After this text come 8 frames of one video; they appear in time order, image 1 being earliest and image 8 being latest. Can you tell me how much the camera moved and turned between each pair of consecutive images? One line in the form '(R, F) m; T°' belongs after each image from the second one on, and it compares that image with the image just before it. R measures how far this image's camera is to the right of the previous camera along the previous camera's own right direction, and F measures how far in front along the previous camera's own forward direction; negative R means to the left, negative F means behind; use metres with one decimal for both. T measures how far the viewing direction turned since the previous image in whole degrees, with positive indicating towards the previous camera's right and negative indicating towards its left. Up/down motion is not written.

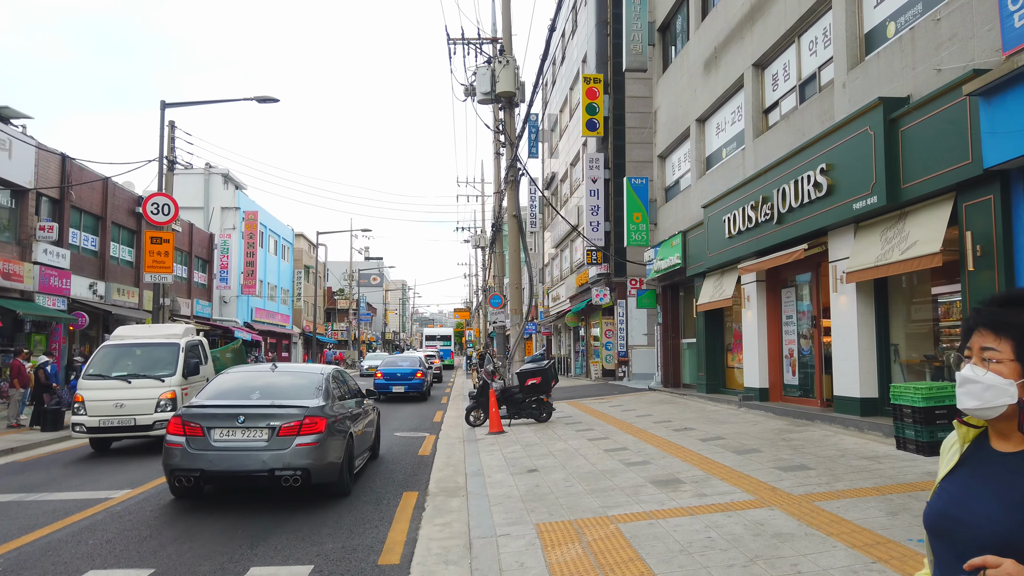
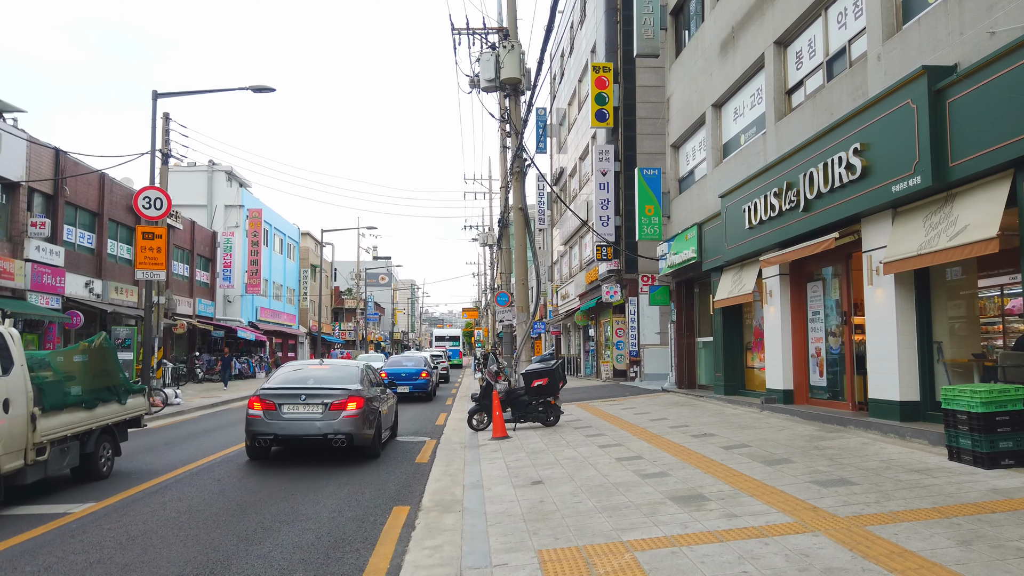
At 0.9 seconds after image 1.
(+0.1, +0.8) m; -1°
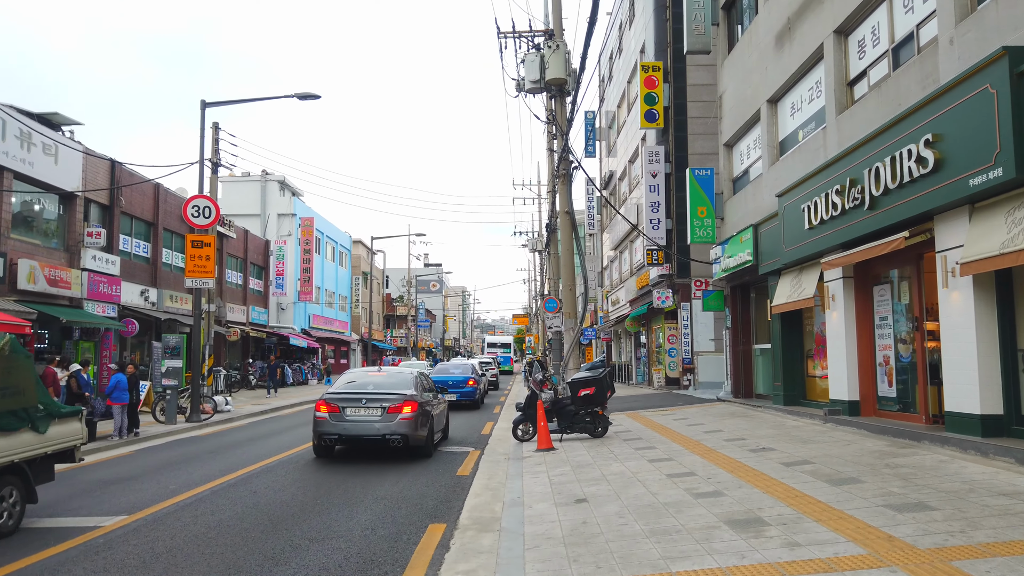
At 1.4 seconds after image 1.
(+0.1, +0.4) m; -4°
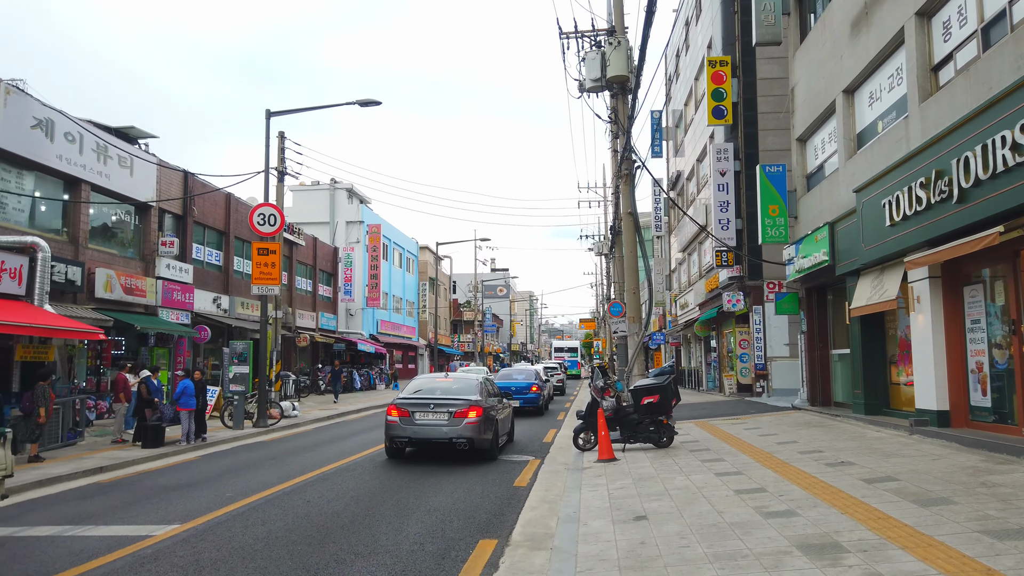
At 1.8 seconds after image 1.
(+0.1, +0.4) m; -5°
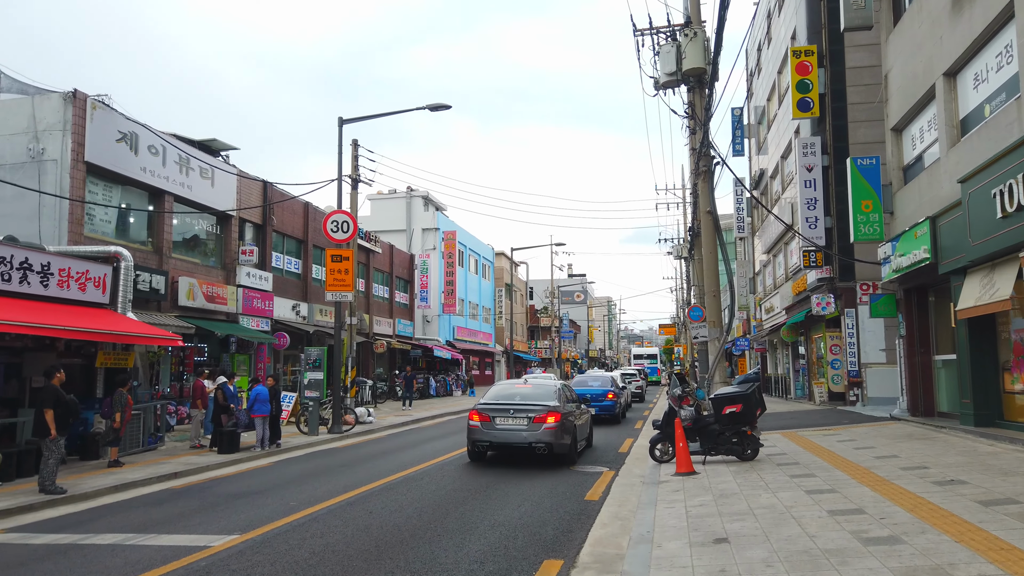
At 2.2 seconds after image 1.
(+0.1, +0.5) m; -6°
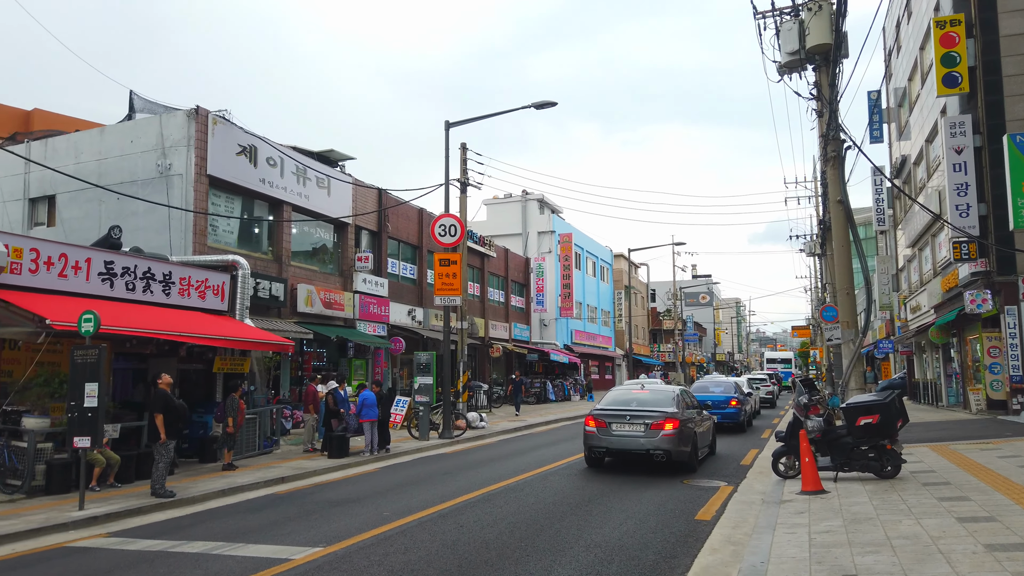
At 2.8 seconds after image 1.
(+0.3, +0.6) m; -9°
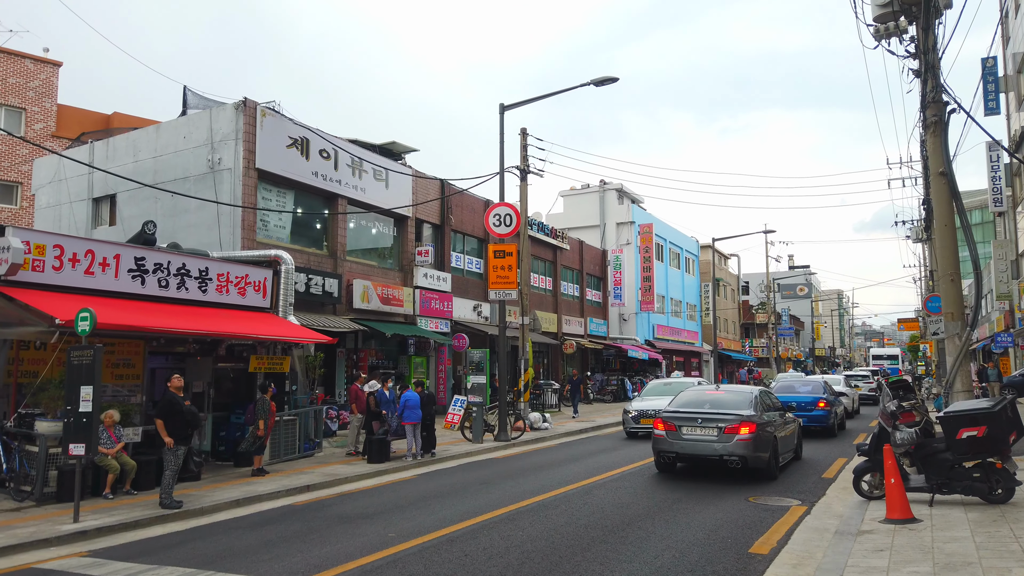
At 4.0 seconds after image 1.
(+0.7, +1.2) m; -7°
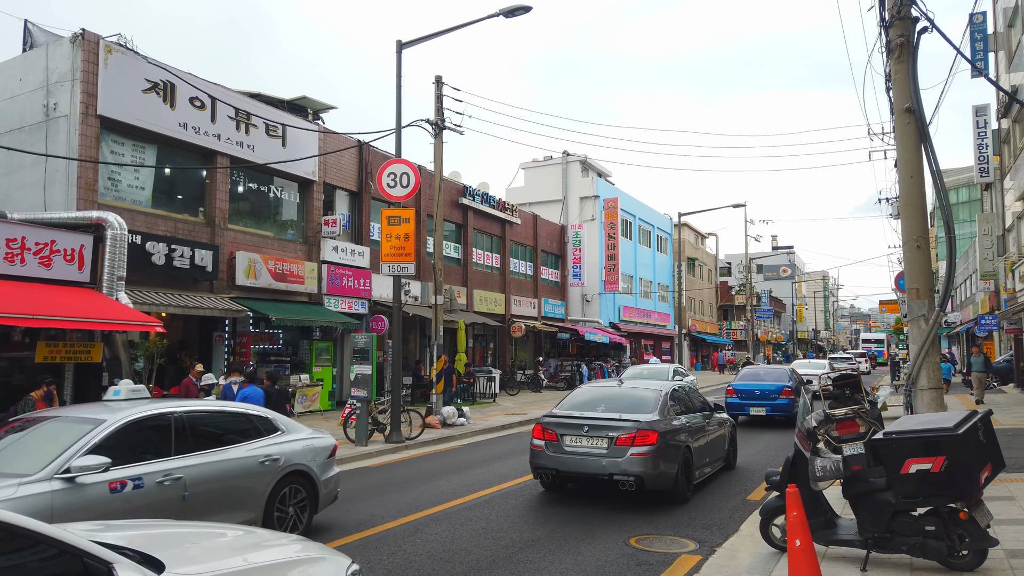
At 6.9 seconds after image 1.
(+1.8, +2.6) m; +1°
